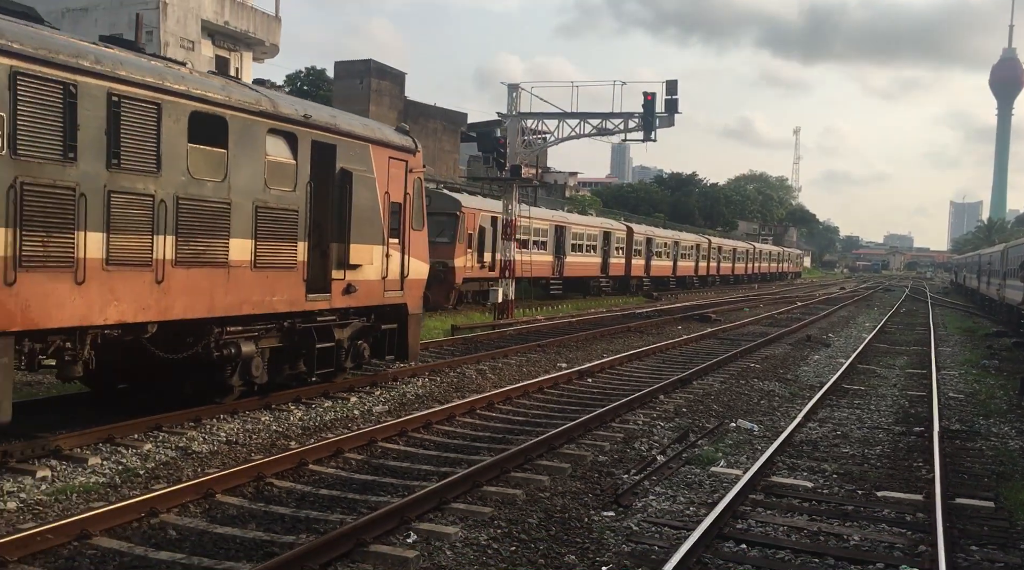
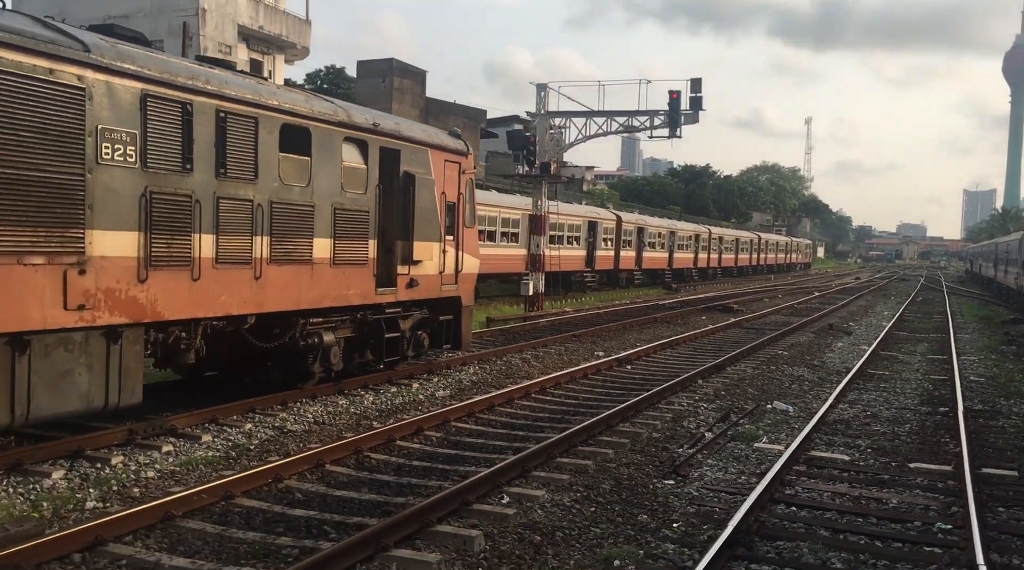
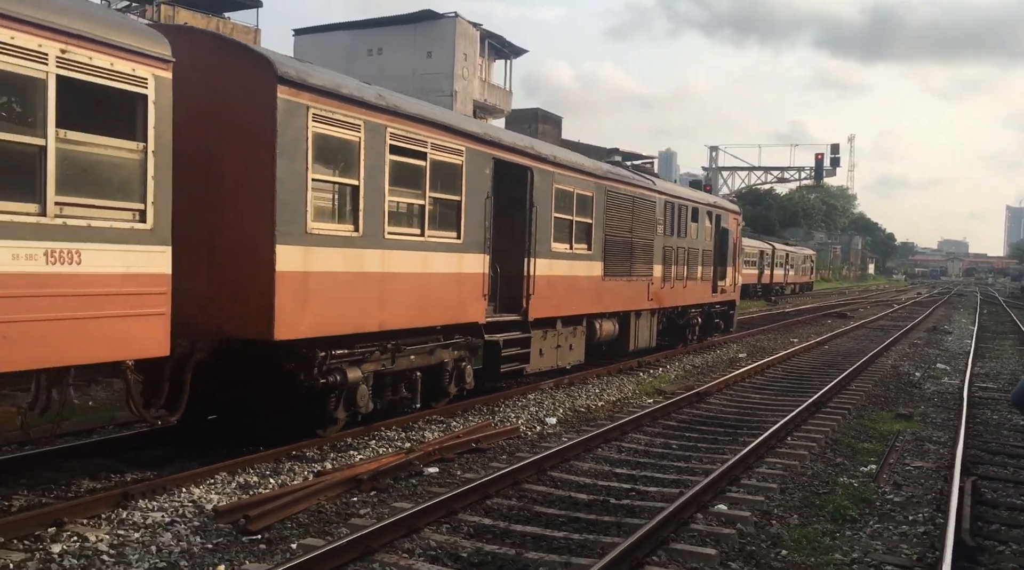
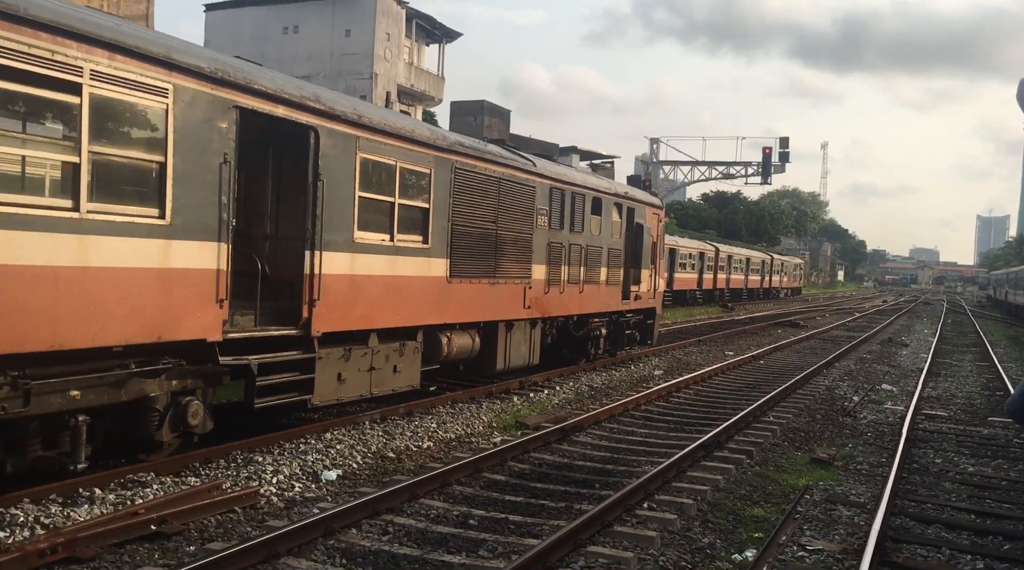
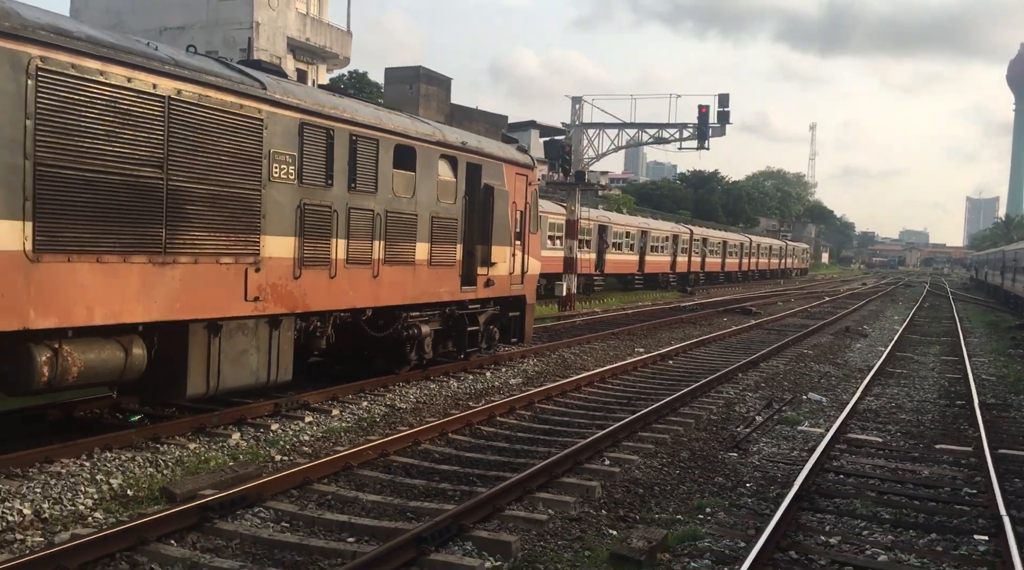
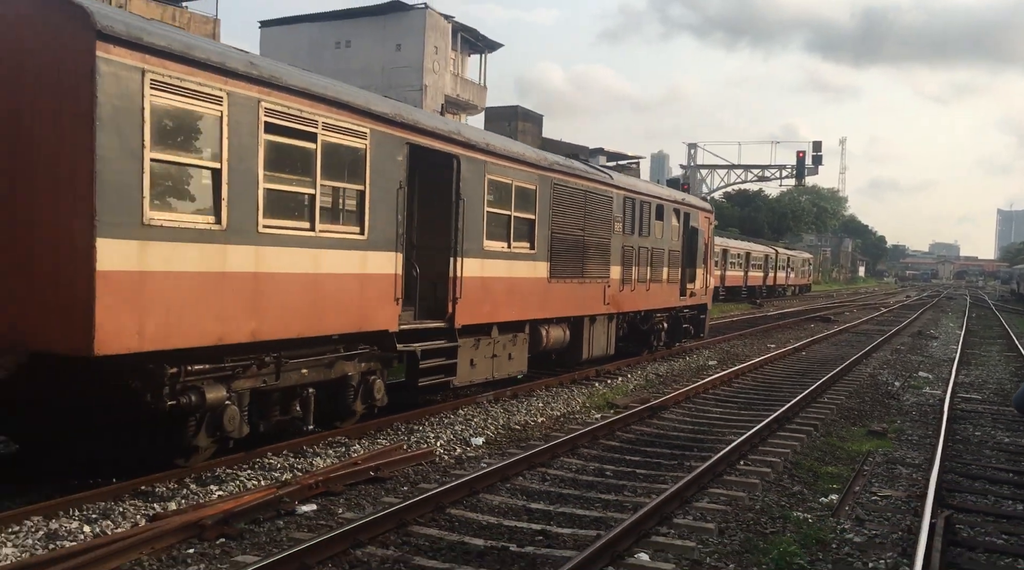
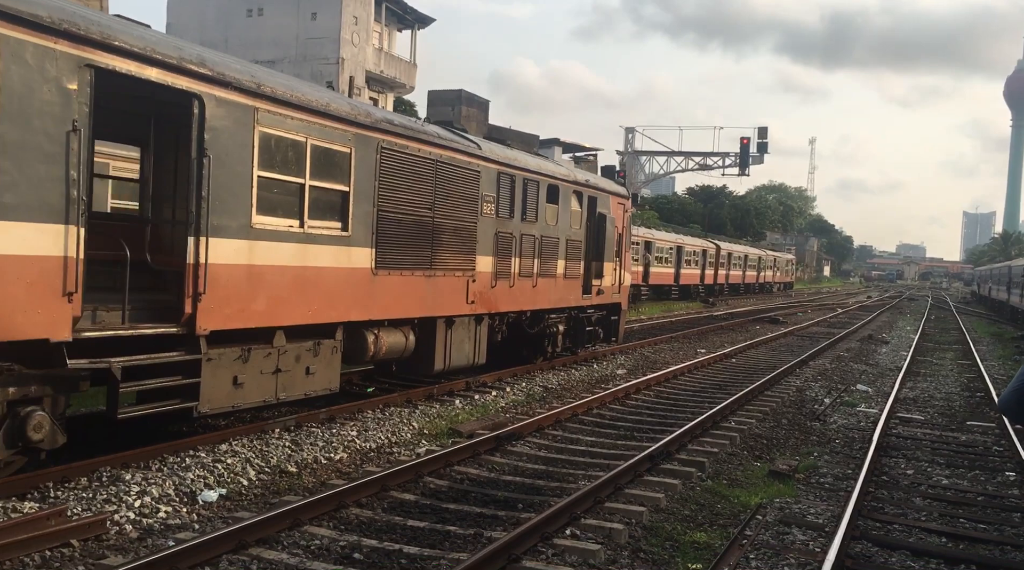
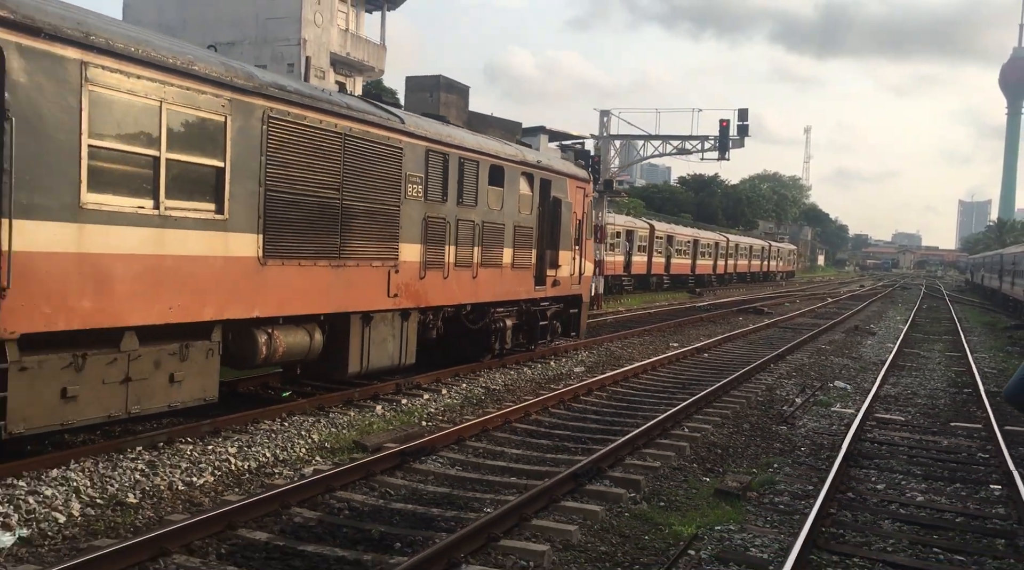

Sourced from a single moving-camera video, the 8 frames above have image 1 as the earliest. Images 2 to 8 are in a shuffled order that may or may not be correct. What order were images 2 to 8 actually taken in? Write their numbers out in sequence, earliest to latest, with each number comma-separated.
2, 5, 8, 7, 4, 6, 3
